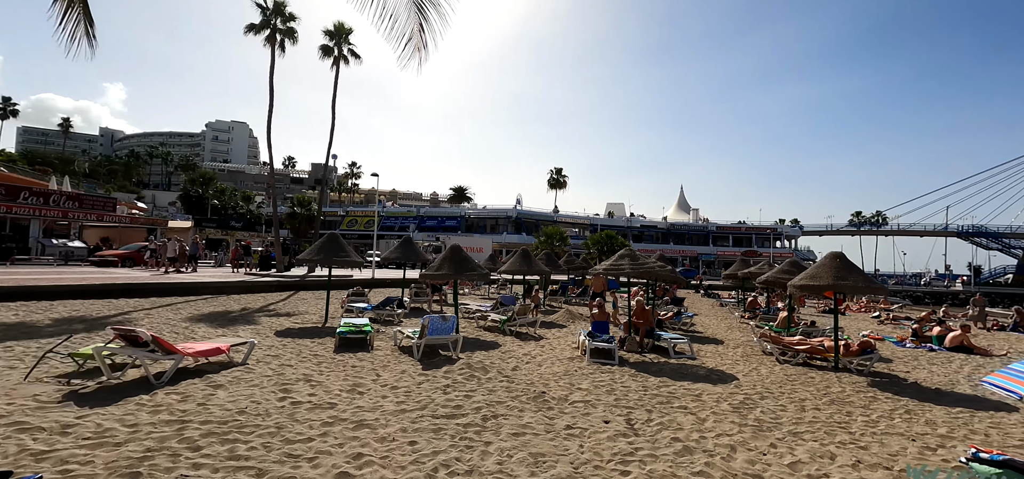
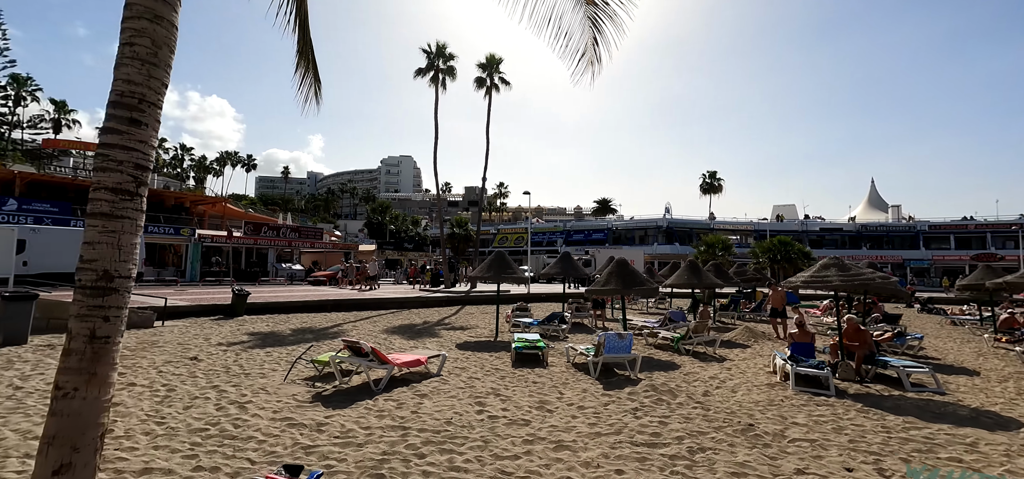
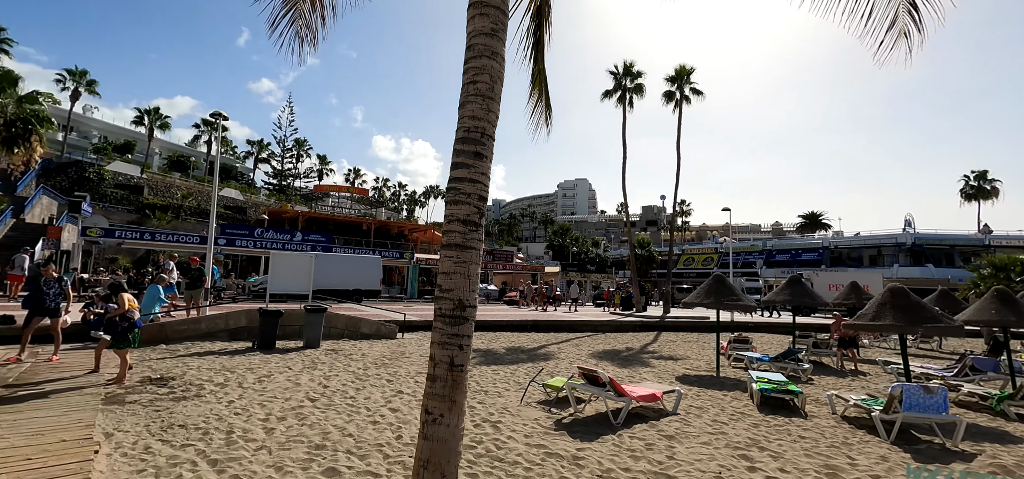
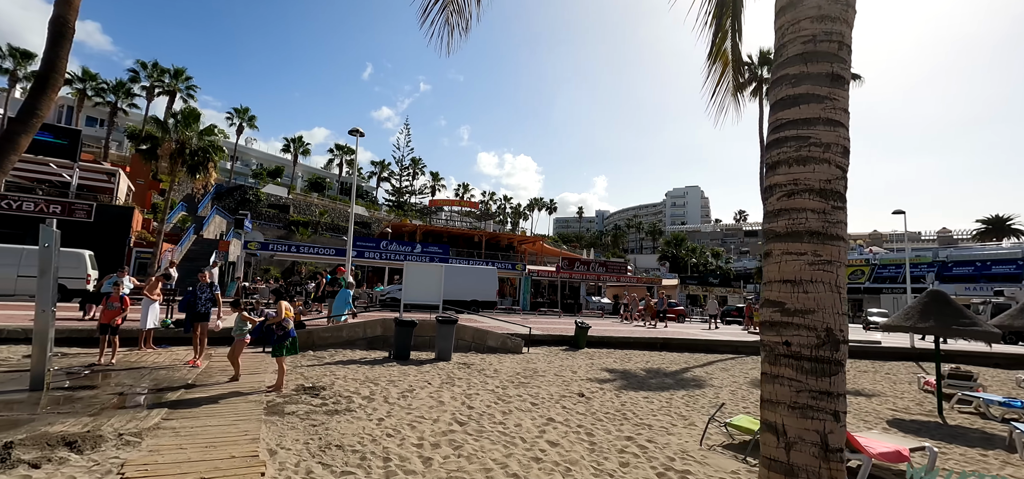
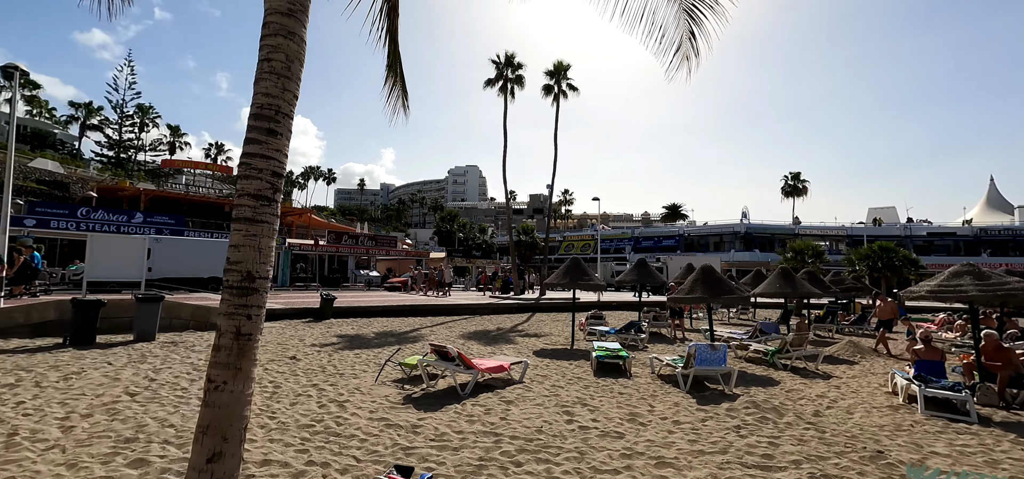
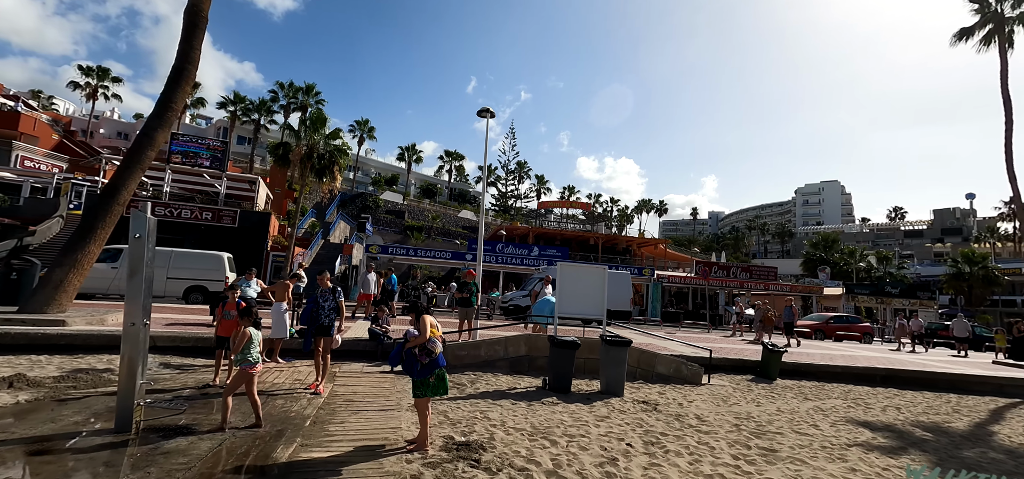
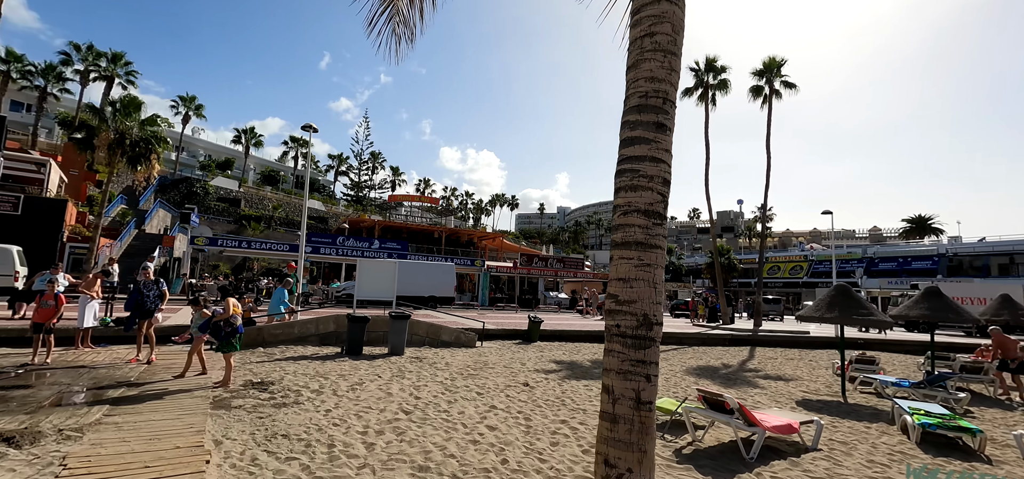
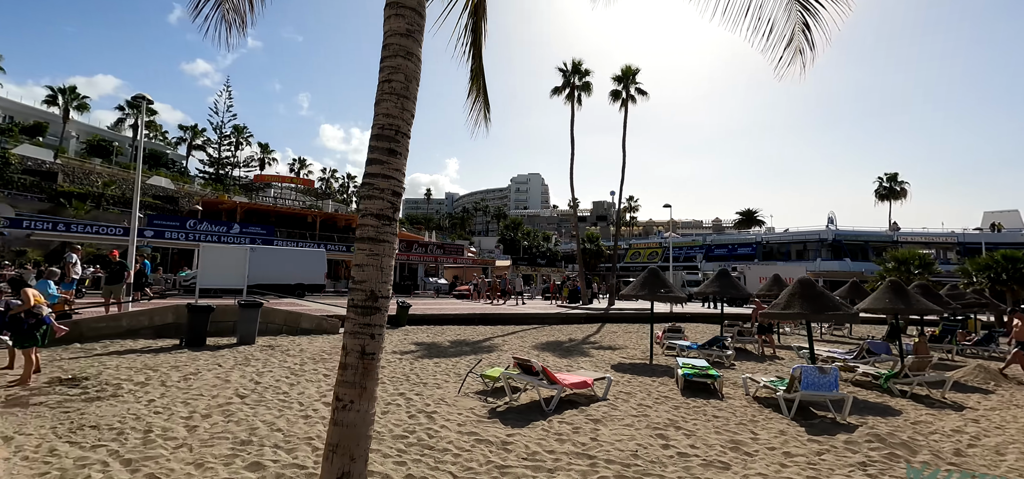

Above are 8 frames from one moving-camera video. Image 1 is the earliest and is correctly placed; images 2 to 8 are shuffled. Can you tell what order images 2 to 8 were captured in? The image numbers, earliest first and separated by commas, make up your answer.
2, 5, 8, 3, 7, 4, 6
